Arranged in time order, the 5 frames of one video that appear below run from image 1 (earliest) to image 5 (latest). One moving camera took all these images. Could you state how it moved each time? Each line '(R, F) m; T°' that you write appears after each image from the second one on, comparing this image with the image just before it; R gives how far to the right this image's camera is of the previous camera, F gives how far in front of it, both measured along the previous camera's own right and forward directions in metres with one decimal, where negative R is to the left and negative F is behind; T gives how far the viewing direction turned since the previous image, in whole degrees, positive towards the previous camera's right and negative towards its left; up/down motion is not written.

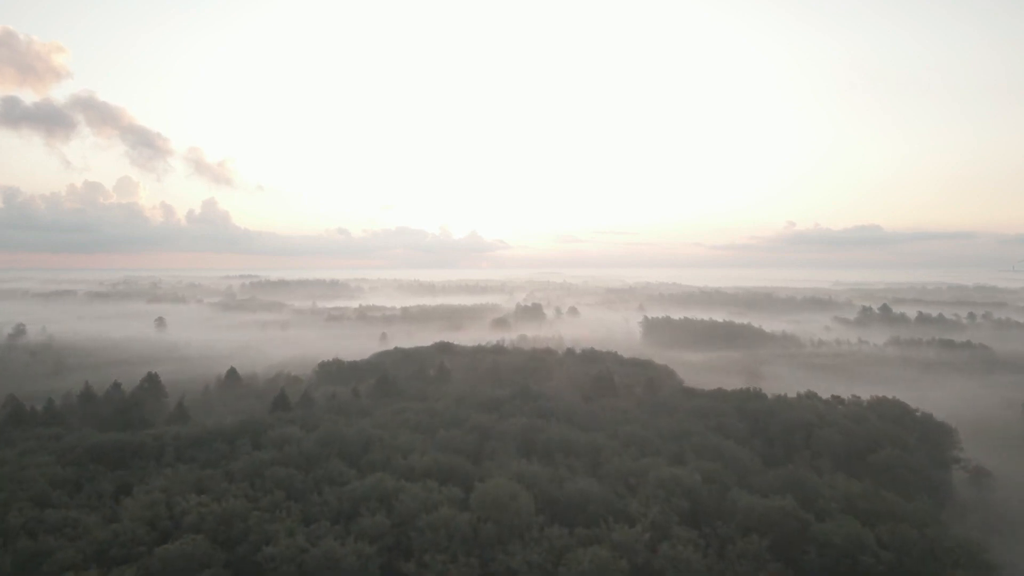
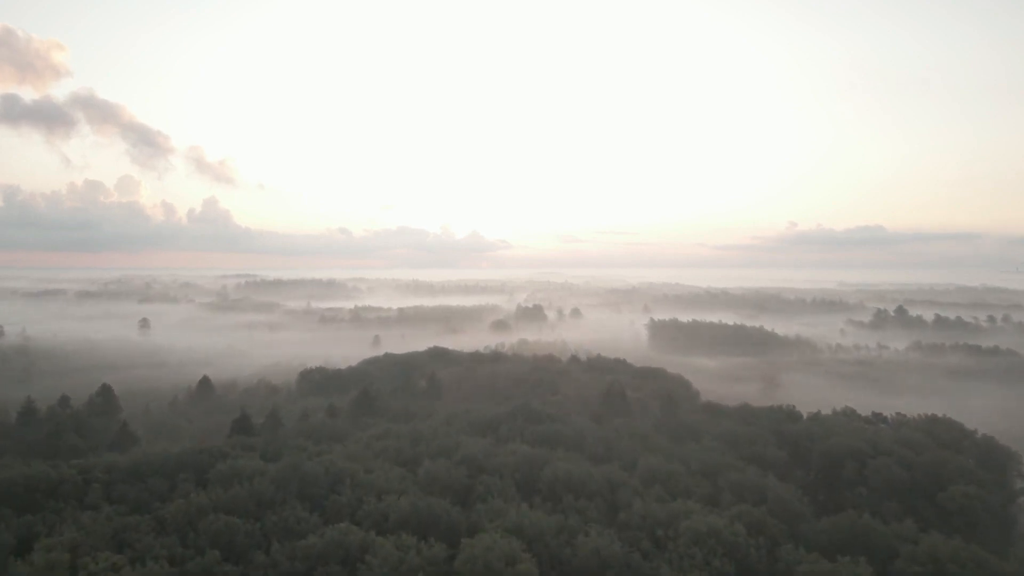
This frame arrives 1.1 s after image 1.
(+0.1, +6.0) m; 0°
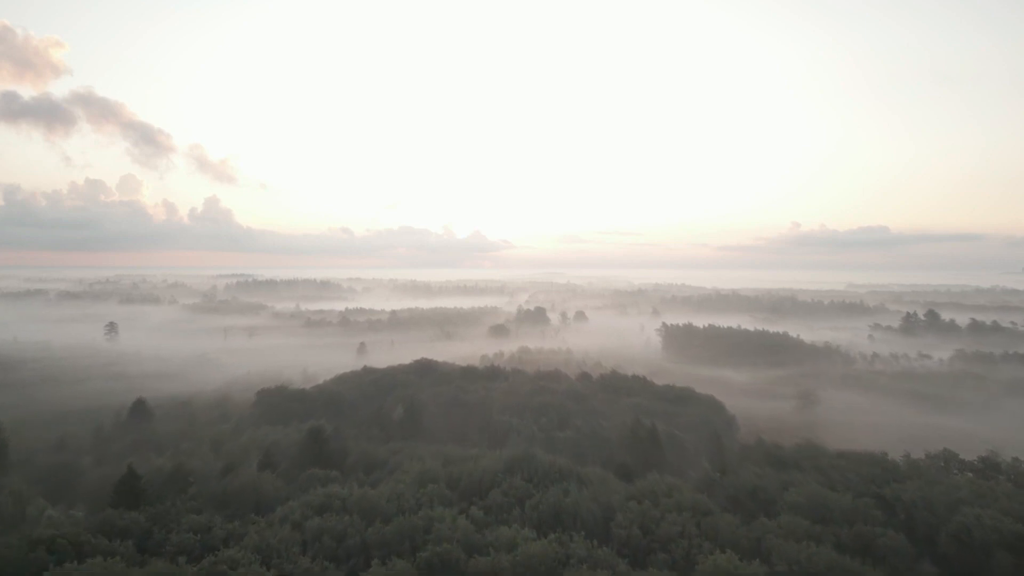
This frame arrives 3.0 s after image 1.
(+0.2, +10.5) m; 0°
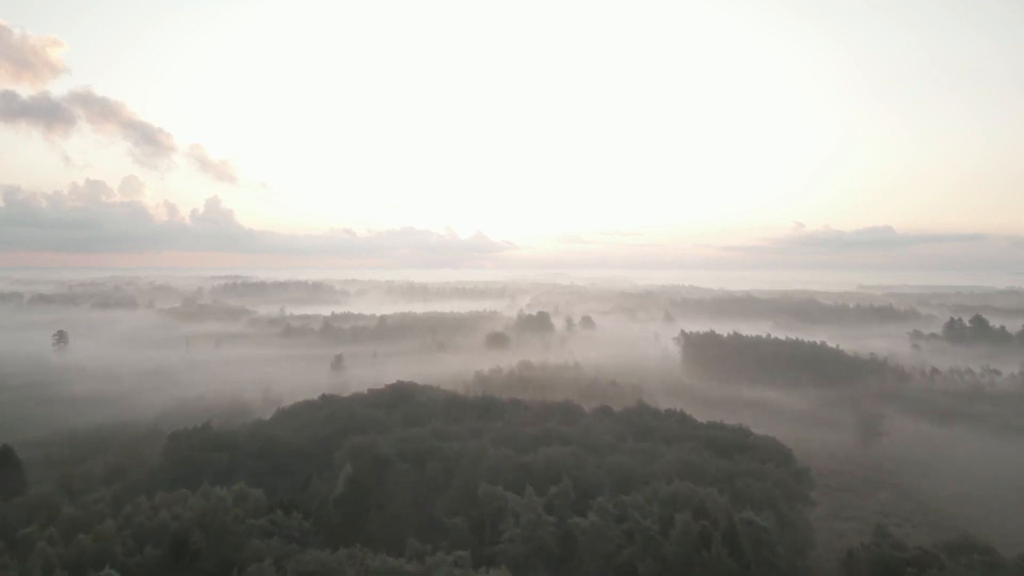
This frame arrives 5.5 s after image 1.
(+0.3, +13.2) m; 0°
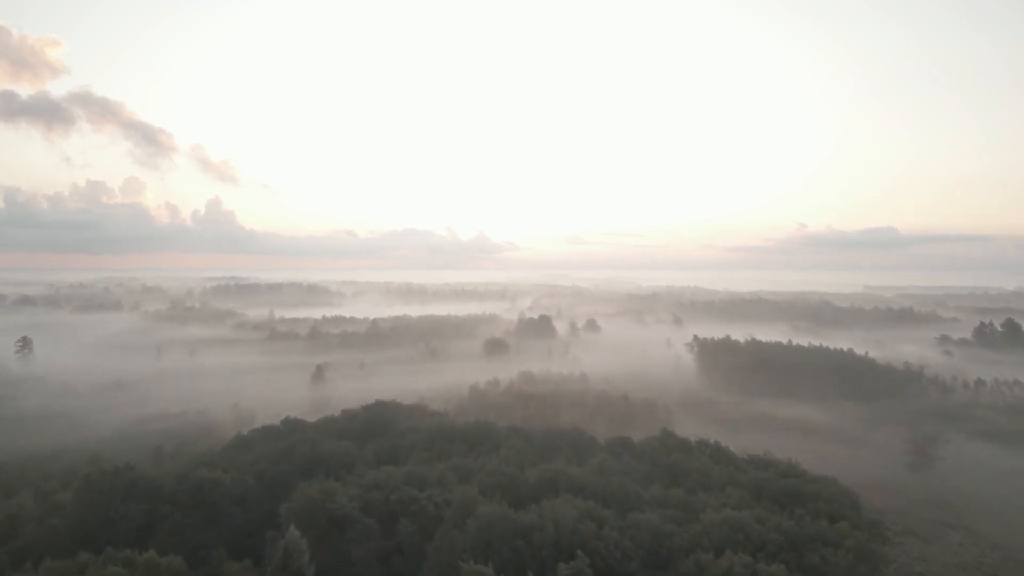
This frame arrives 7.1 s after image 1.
(+0.2, +7.8) m; 0°
